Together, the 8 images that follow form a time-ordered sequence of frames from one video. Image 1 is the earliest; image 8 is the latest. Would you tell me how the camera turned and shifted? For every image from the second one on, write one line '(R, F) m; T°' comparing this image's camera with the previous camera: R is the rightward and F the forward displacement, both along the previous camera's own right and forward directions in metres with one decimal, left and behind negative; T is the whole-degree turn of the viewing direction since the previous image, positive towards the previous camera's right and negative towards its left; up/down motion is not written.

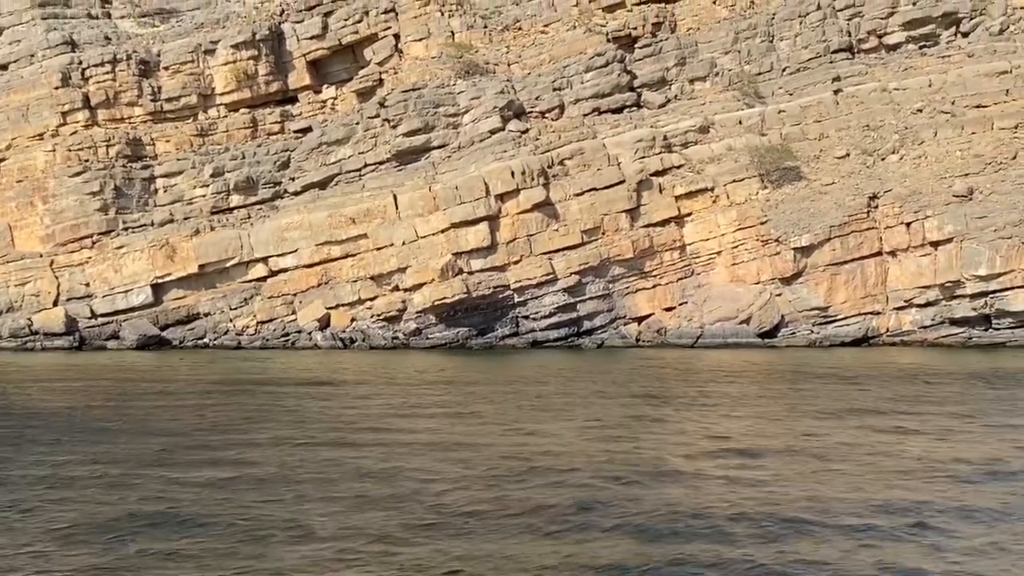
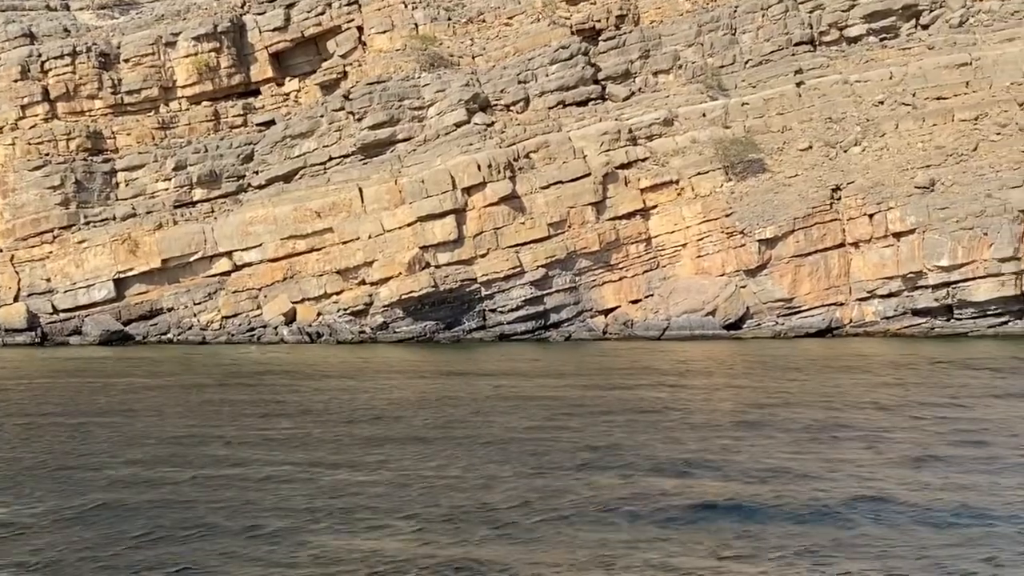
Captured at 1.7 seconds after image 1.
(+0.2, 0.0) m; +1°
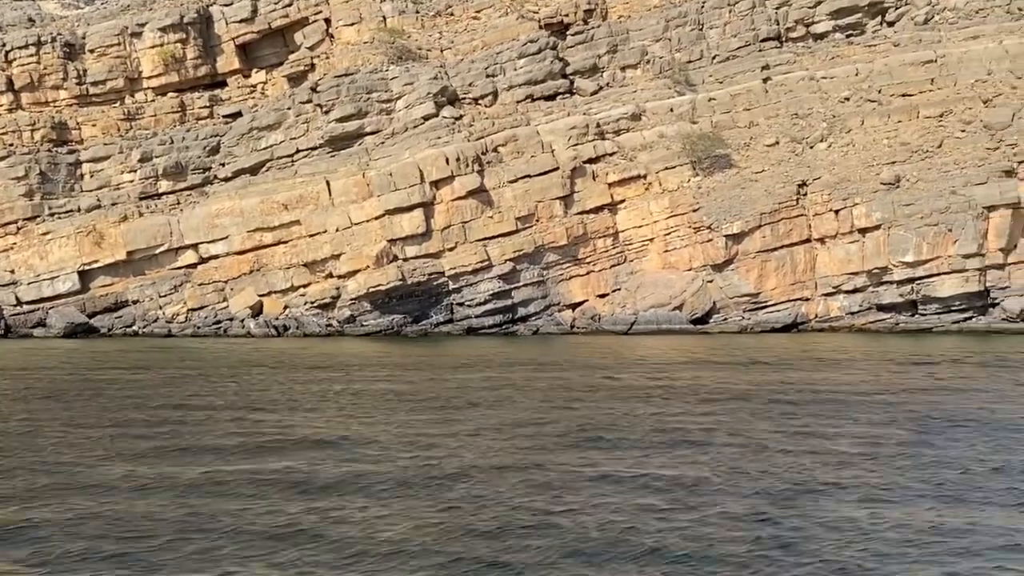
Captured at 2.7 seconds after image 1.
(+0.3, 0.0) m; +1°
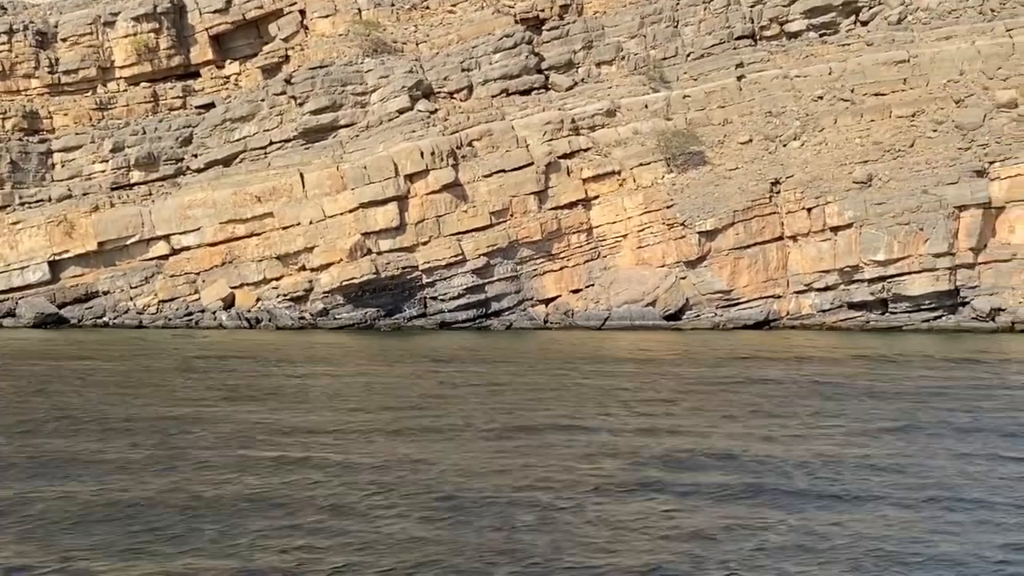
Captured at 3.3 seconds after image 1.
(+0.2, 0.0) m; +1°
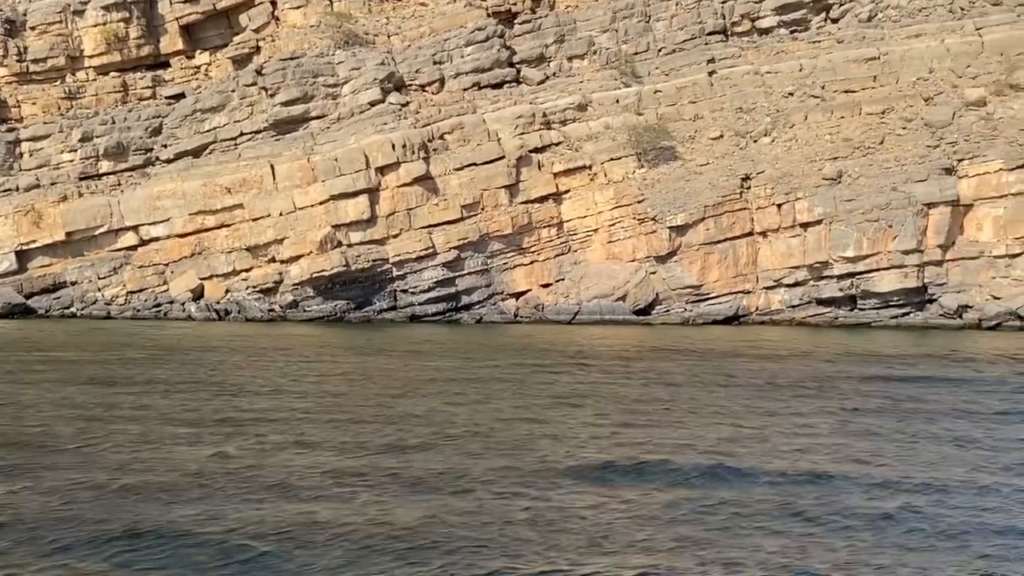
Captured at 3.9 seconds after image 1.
(+0.3, 0.0) m; +1°
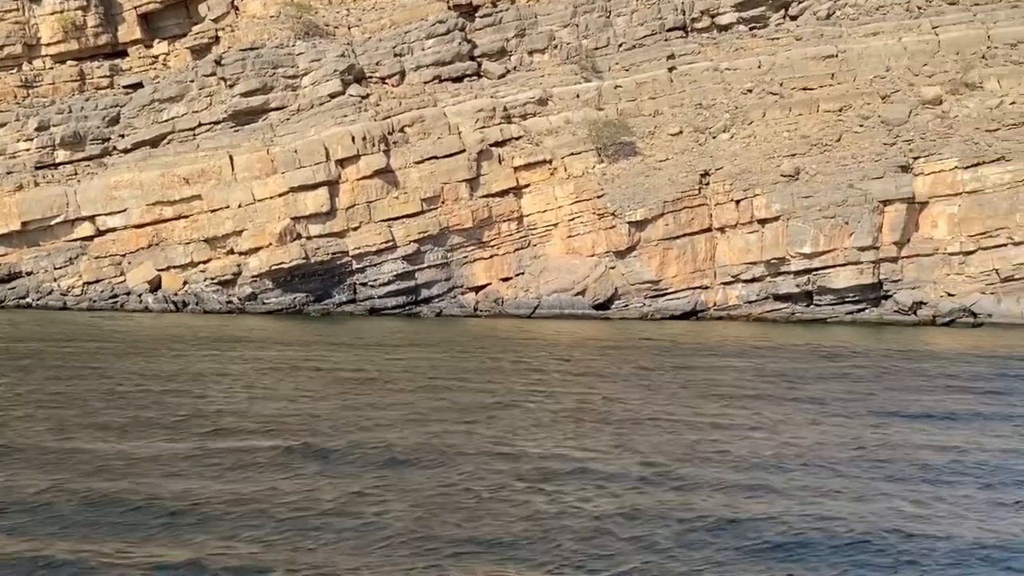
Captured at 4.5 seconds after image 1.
(+0.3, -0.1) m; +1°
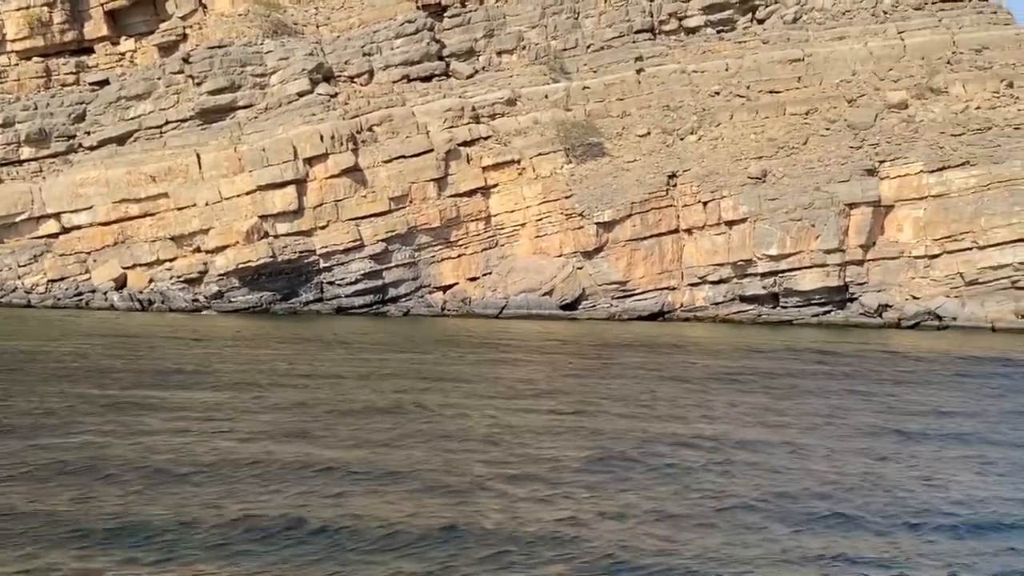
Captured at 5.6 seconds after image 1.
(+0.4, 0.0) m; +1°
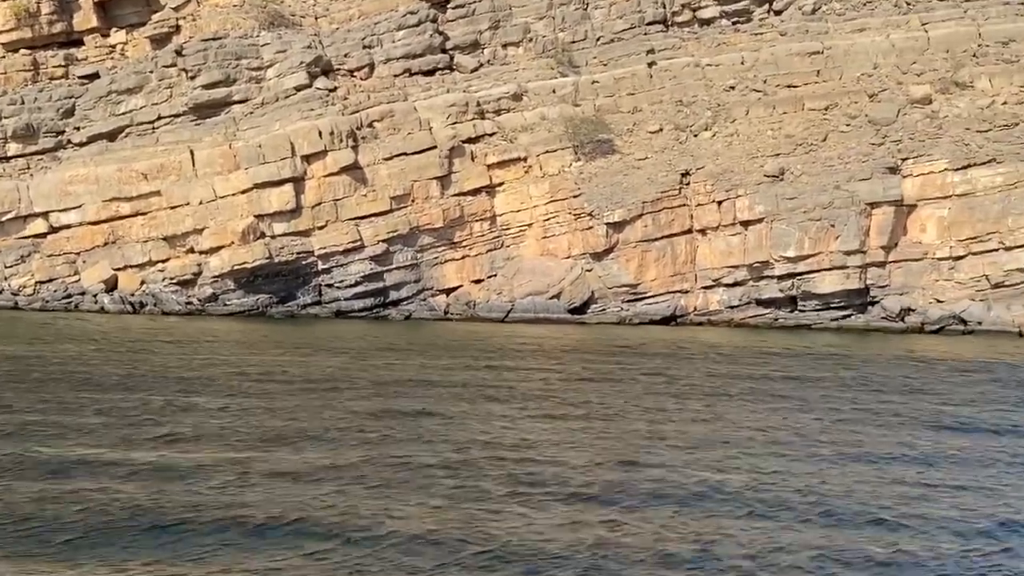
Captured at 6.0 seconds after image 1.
(0.0, +1.0) m; 0°
